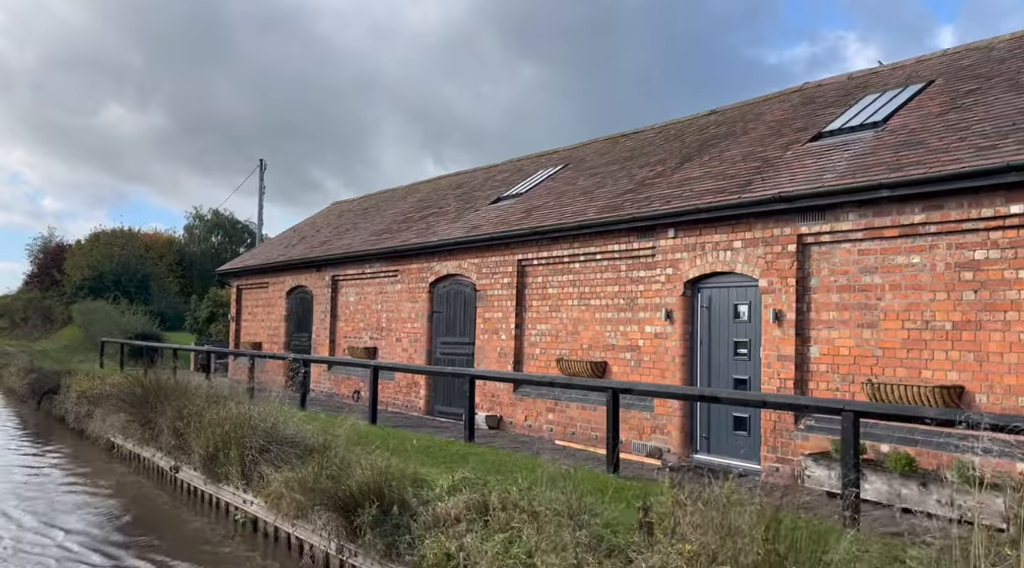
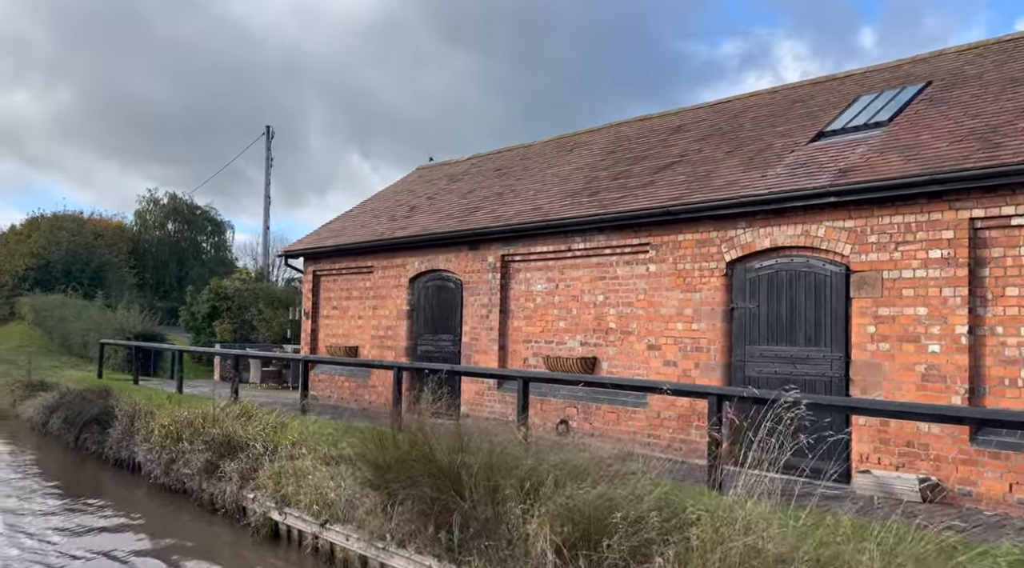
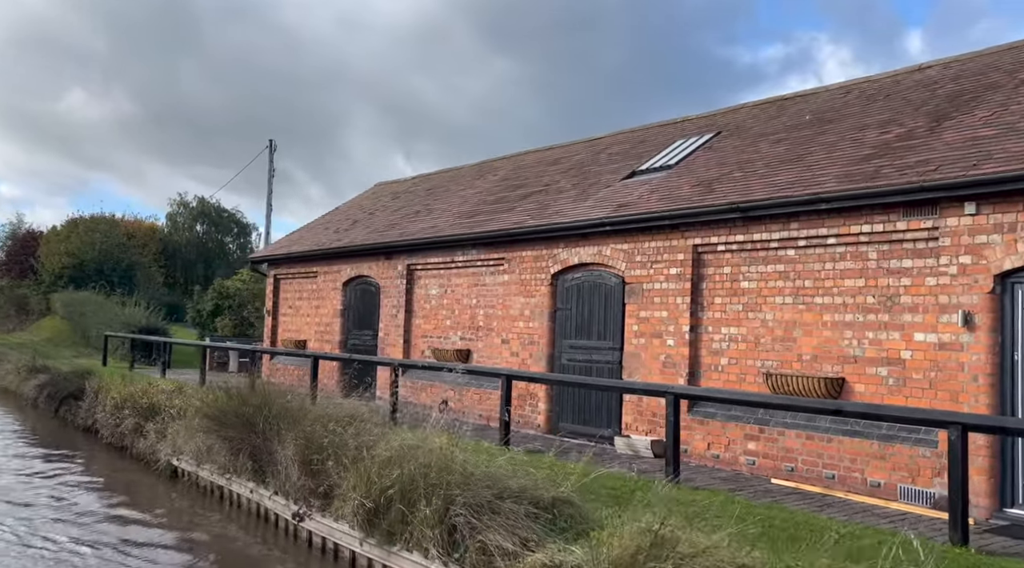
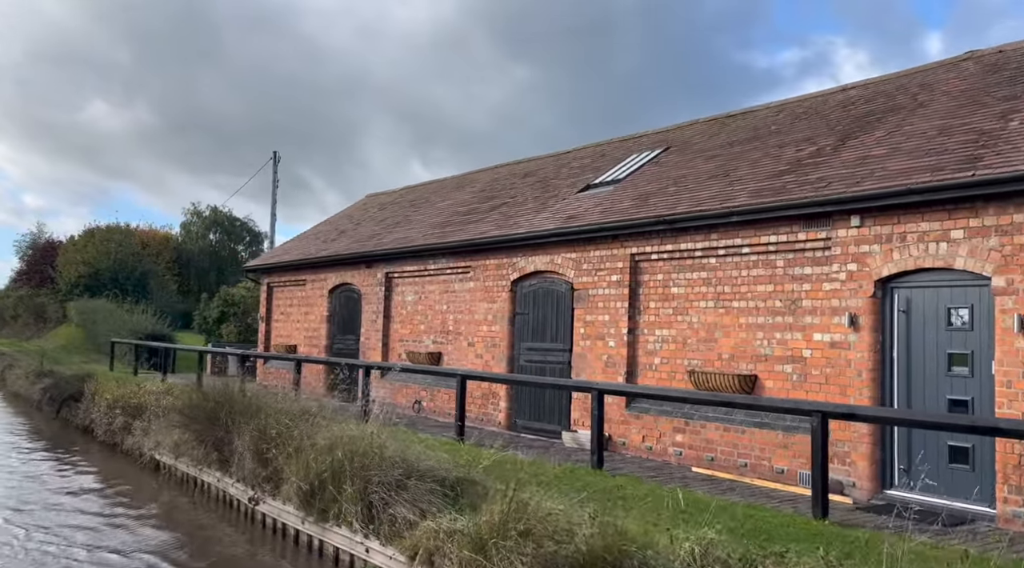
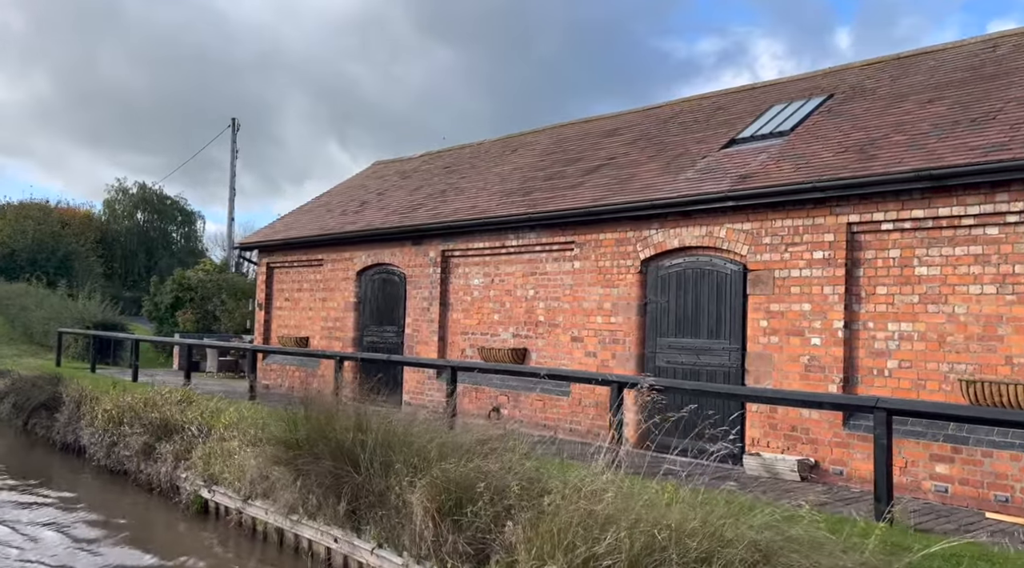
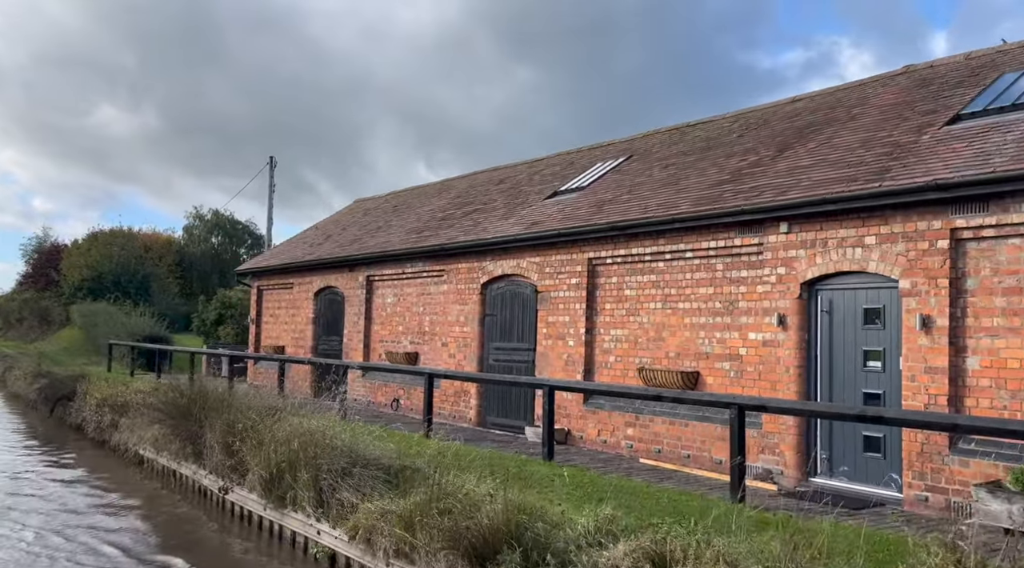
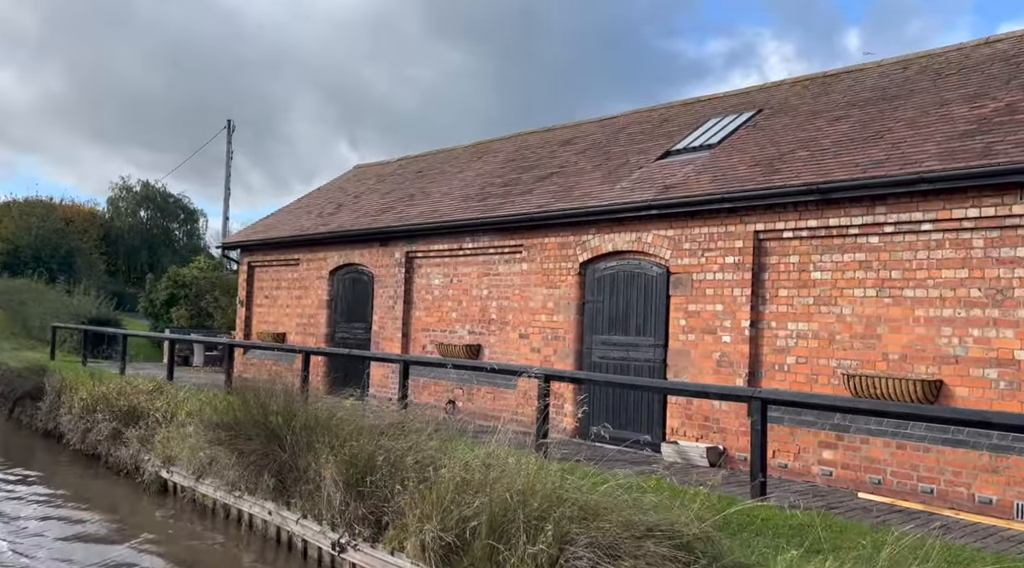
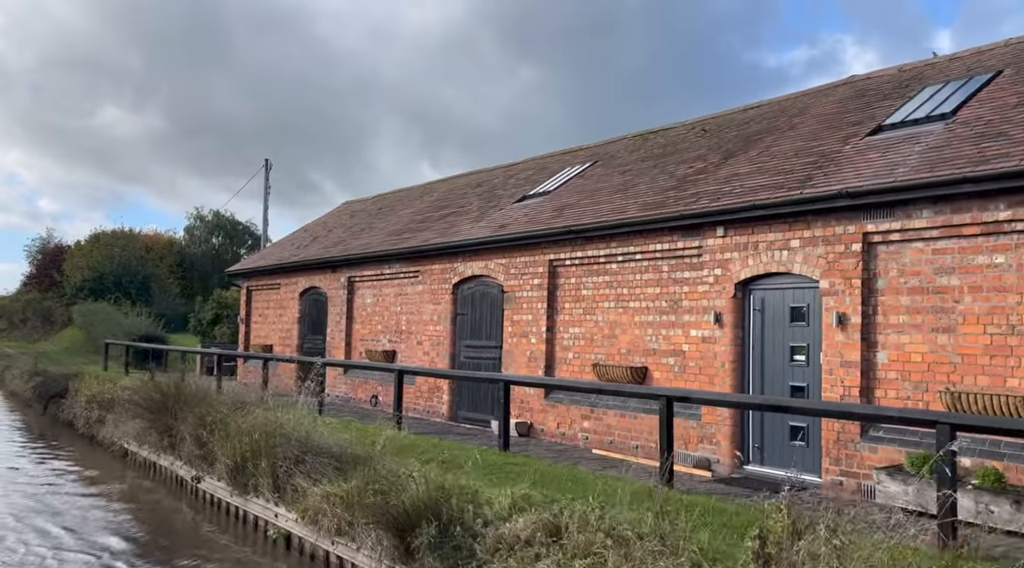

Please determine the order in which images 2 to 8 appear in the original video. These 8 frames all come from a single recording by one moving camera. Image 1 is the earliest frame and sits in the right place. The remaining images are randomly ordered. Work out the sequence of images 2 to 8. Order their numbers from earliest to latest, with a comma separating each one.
8, 6, 4, 3, 7, 5, 2
